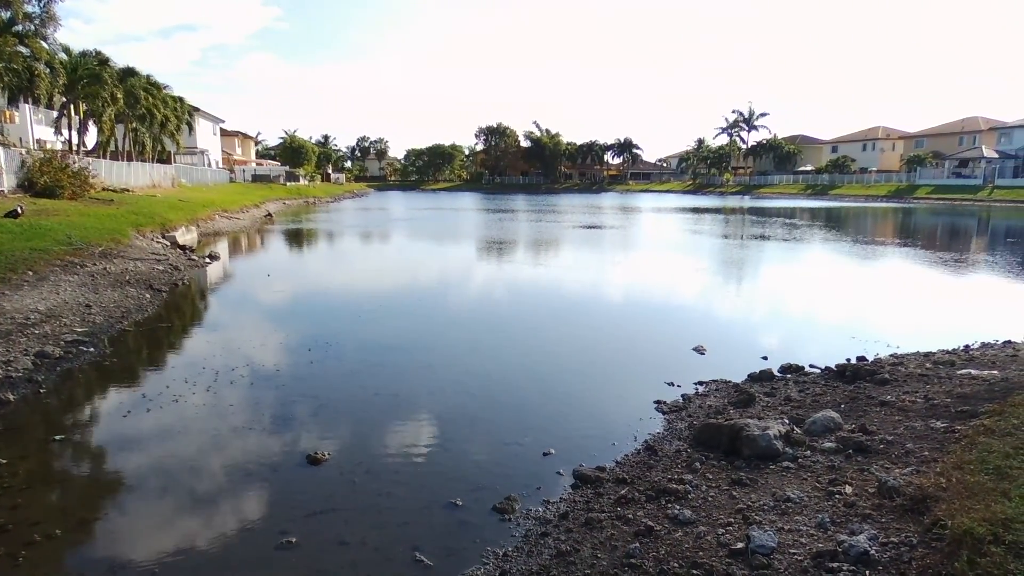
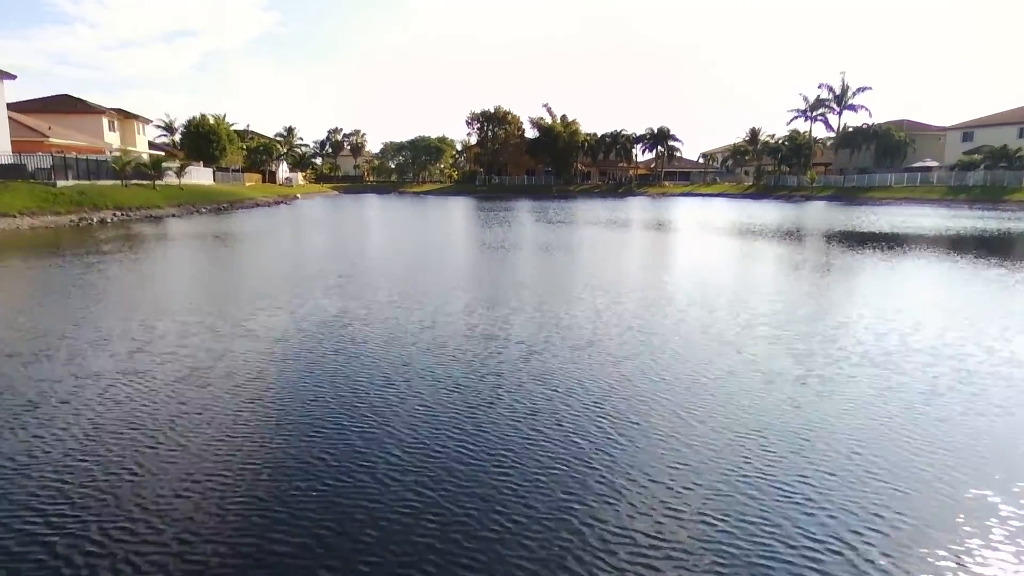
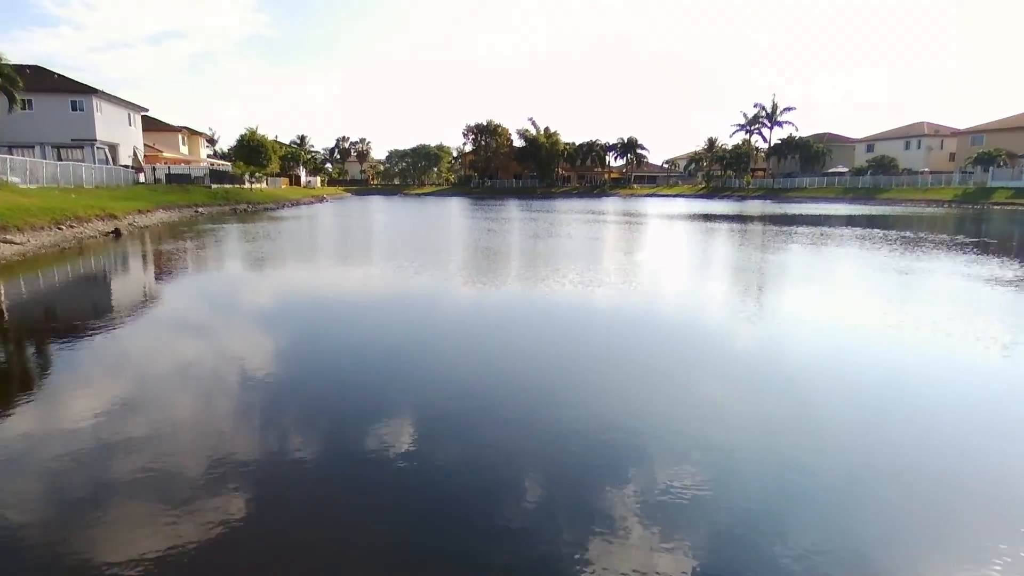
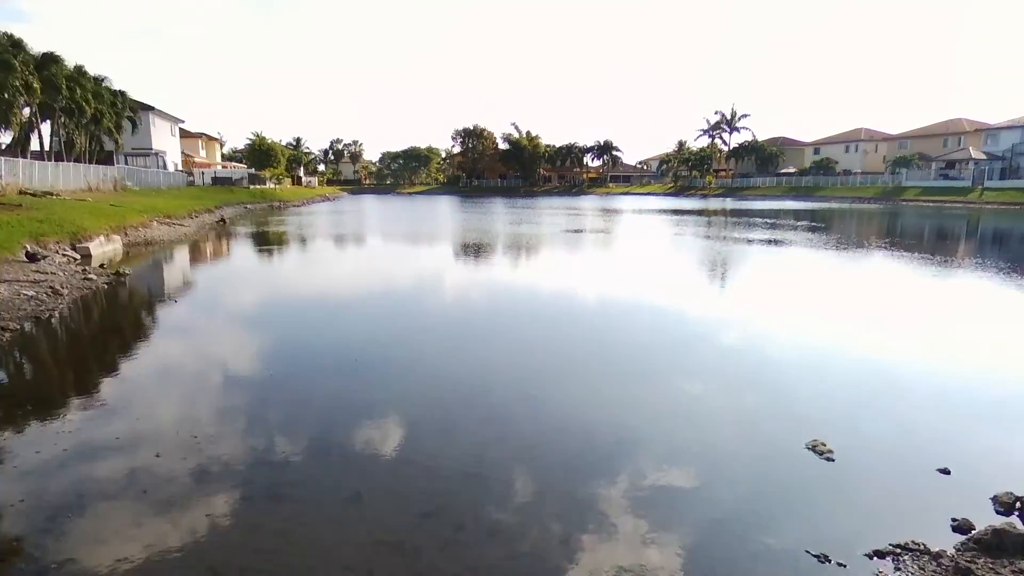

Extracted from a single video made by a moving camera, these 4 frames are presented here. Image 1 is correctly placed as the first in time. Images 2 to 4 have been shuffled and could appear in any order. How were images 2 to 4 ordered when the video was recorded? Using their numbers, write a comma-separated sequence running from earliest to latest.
4, 3, 2
